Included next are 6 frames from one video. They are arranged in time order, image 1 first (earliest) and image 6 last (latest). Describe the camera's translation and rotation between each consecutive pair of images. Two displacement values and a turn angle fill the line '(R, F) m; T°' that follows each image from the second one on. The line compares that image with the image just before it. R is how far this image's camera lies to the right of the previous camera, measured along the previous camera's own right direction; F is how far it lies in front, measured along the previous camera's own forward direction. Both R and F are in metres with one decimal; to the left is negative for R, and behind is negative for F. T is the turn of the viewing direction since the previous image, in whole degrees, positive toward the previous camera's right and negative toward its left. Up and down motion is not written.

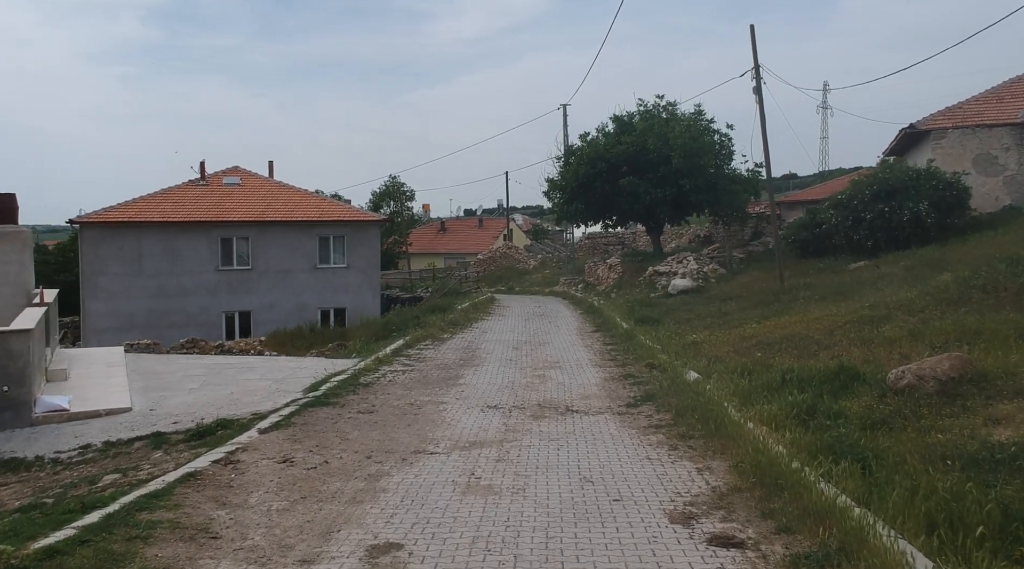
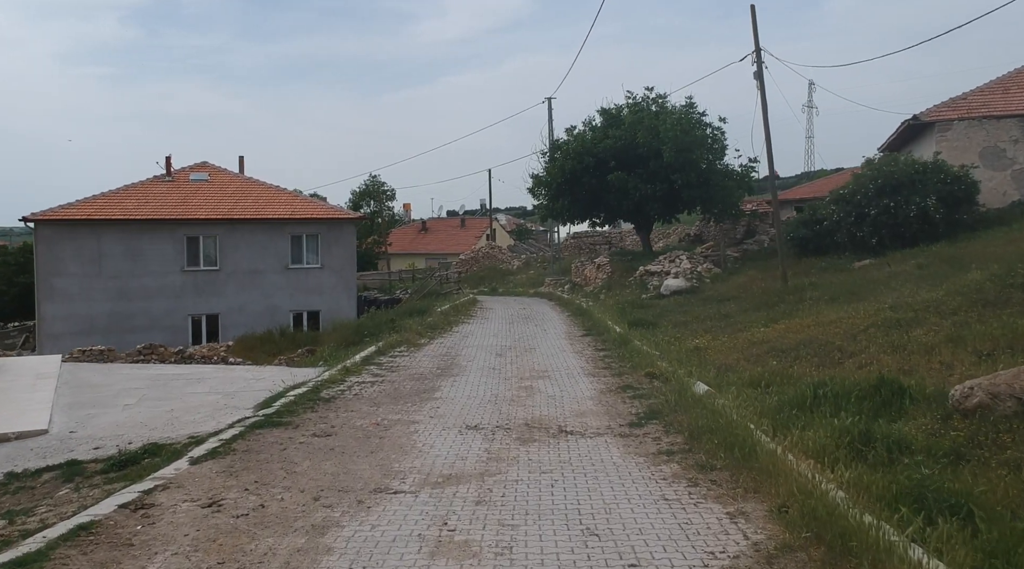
(0.0, +1.6) m; +1°
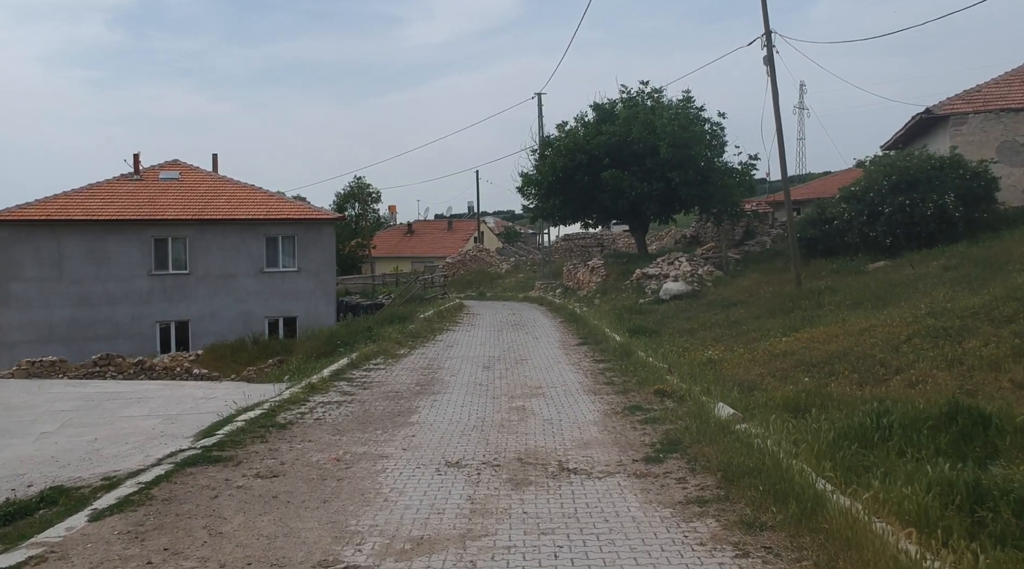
(0.0, +1.7) m; +1°
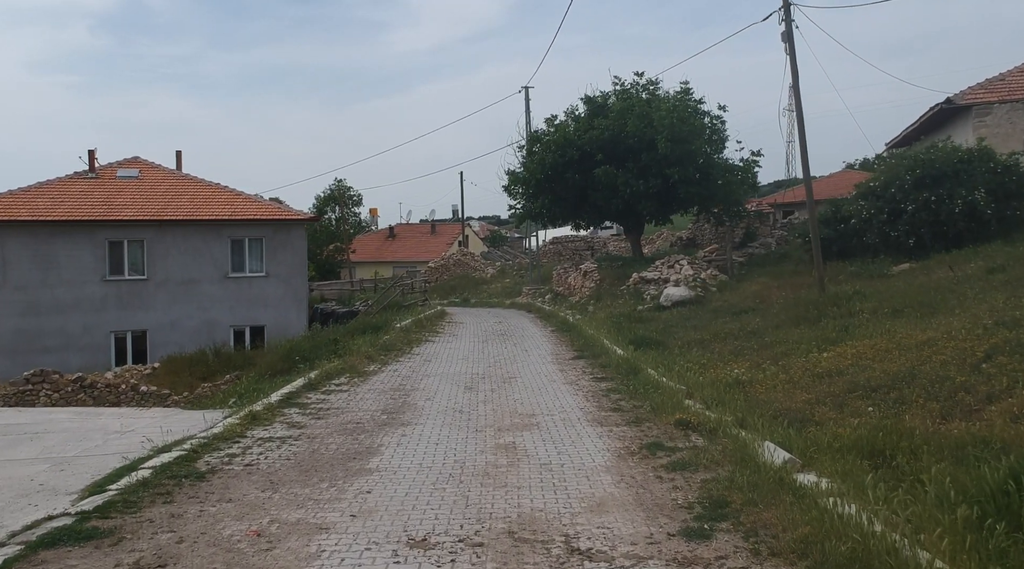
(0.0, +2.1) m; +1°
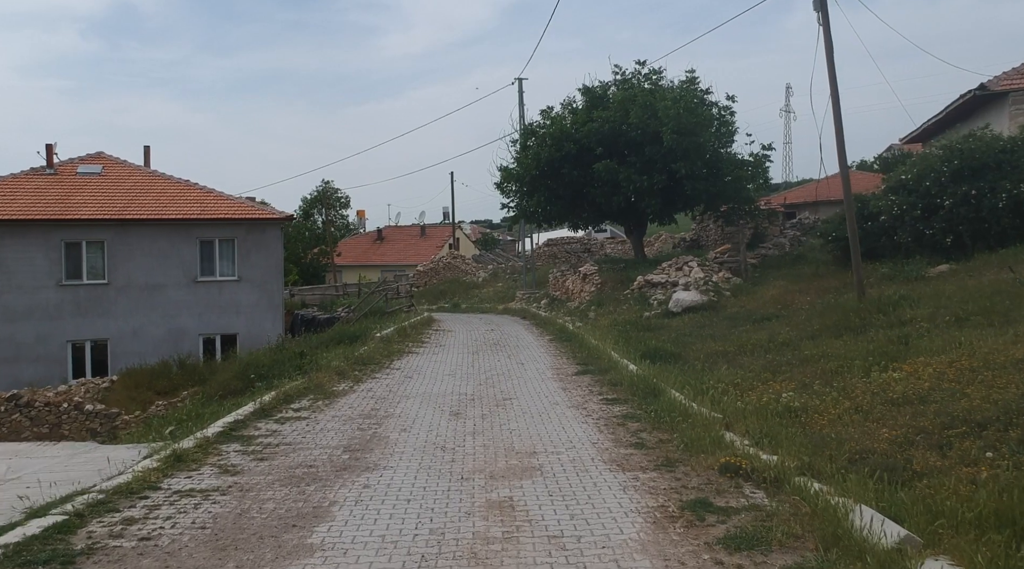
(0.0, +2.1) m; +1°
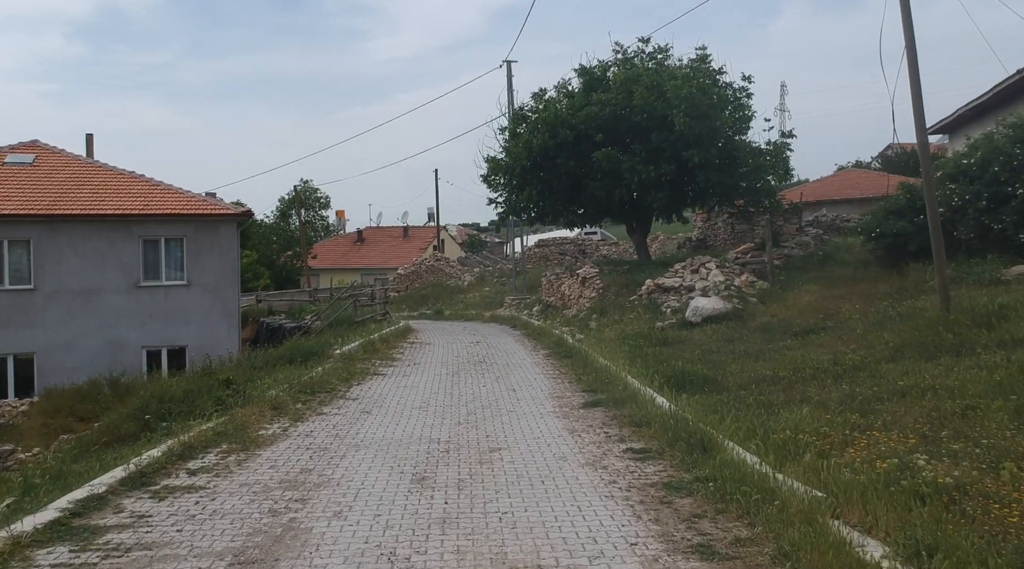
(0.0, +3.0) m; +1°
